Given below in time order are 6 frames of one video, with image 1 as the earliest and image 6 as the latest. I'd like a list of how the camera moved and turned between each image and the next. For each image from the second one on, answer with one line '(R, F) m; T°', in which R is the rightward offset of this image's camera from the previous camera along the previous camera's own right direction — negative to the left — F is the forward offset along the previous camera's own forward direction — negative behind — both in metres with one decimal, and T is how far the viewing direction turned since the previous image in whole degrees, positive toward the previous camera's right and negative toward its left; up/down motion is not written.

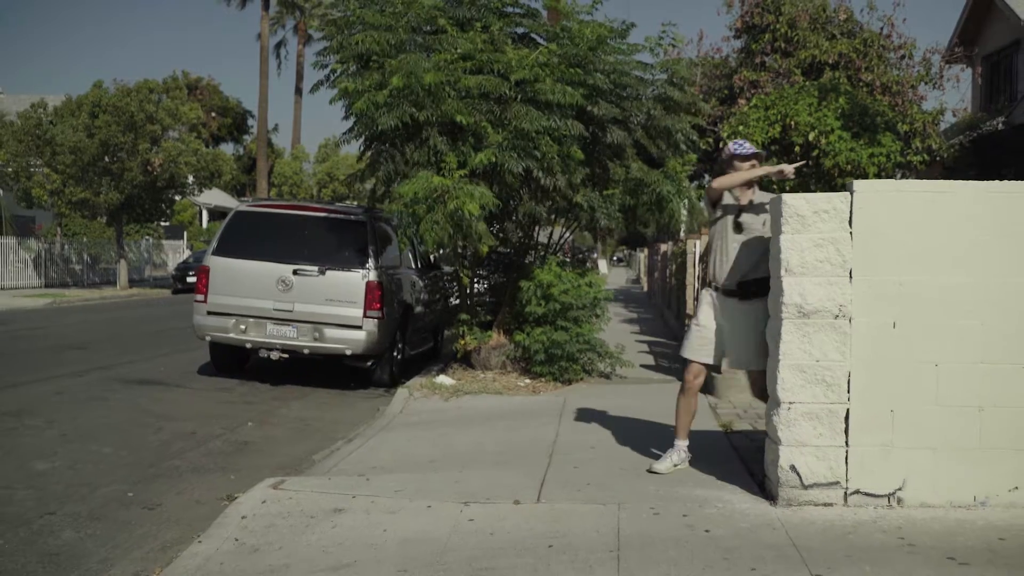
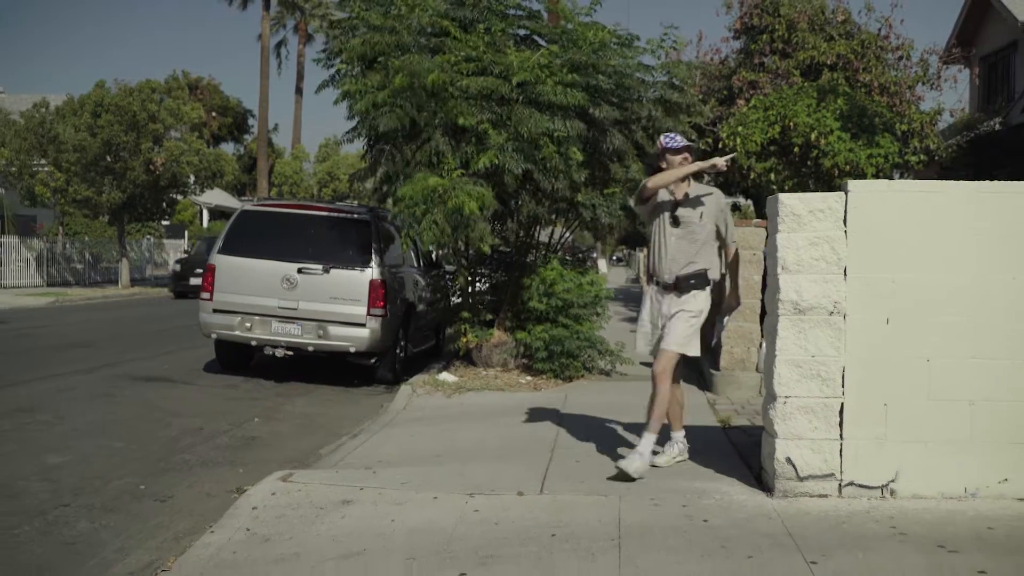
(0.0, -0.2) m; 0°
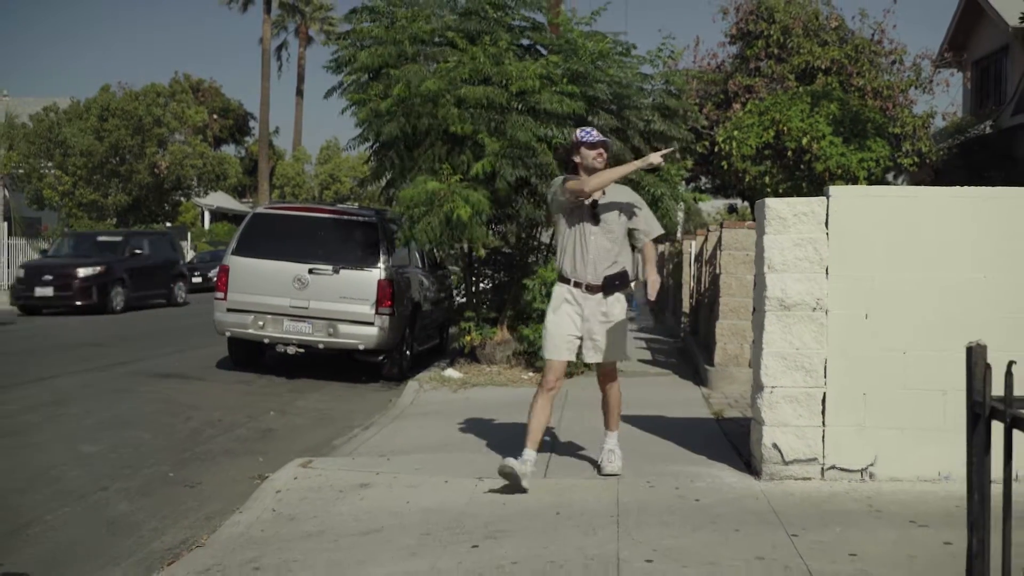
(0.0, -0.4) m; 0°
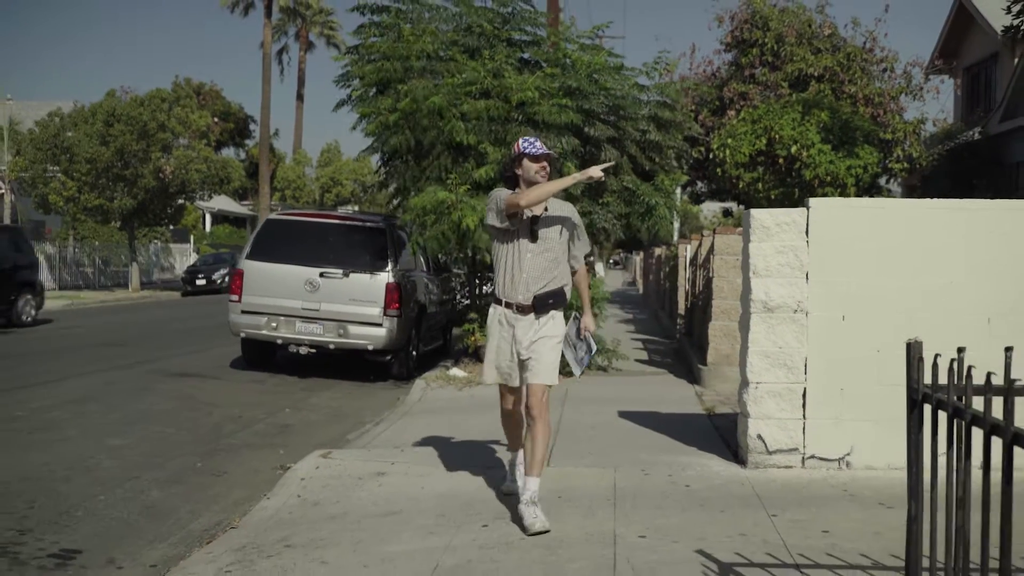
(0.0, -0.5) m; 0°
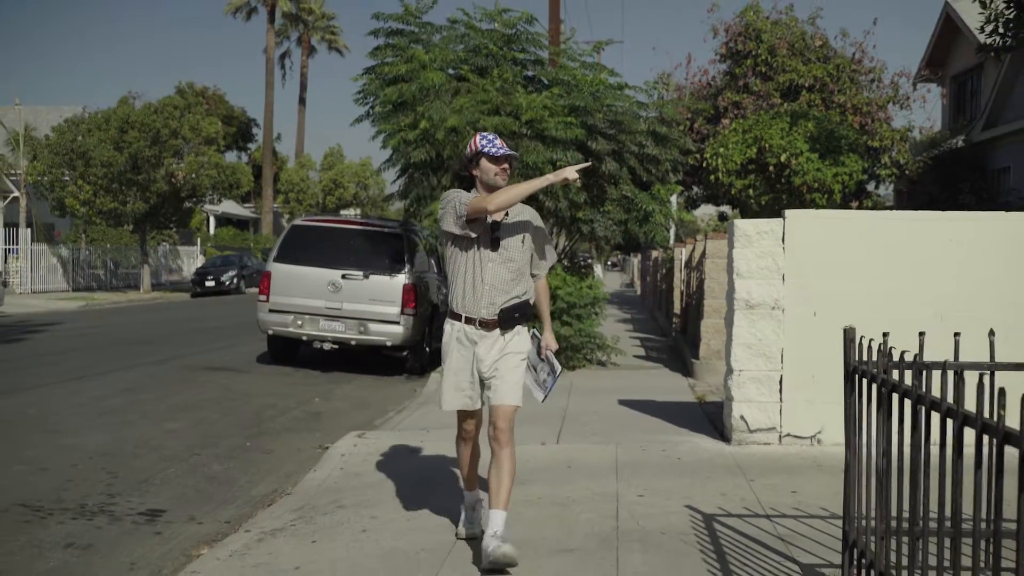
(-0.1, -1.0) m; 0°
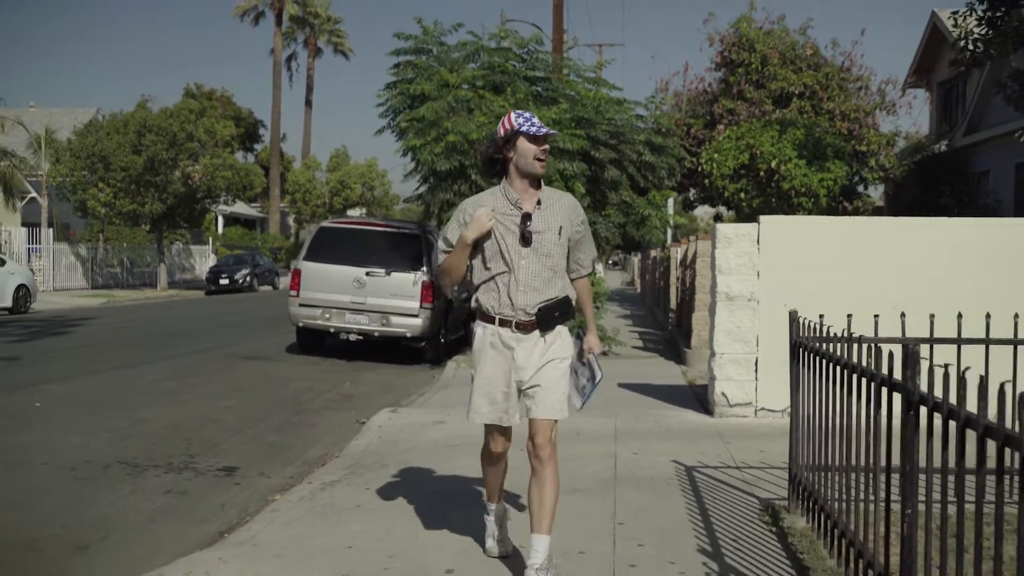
(-0.1, -1.3) m; 0°
